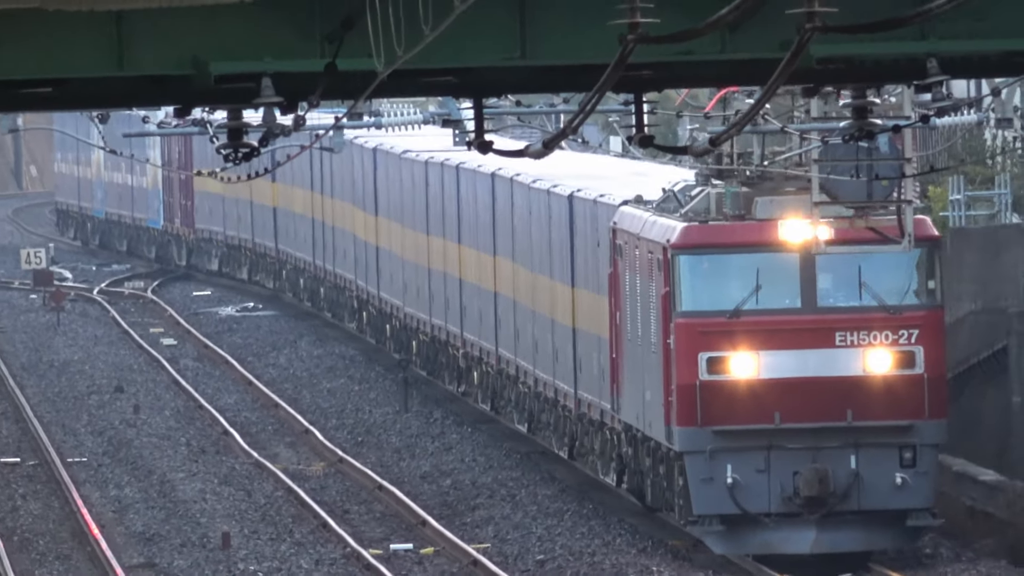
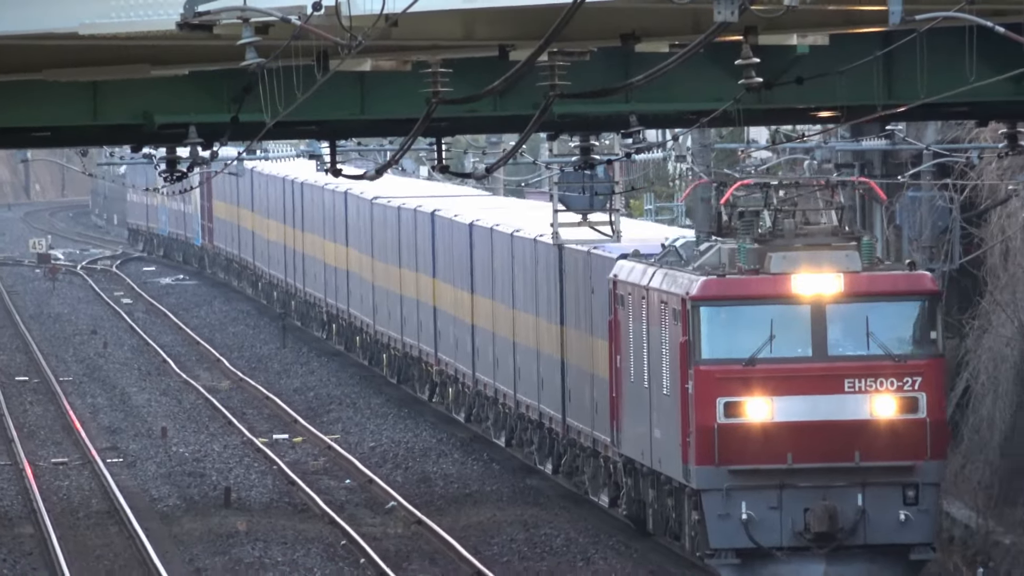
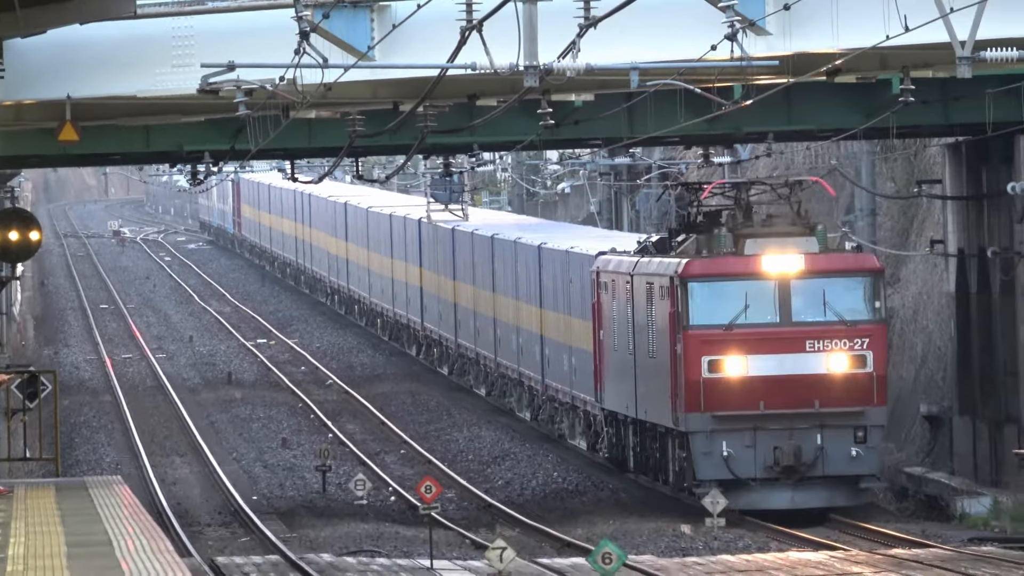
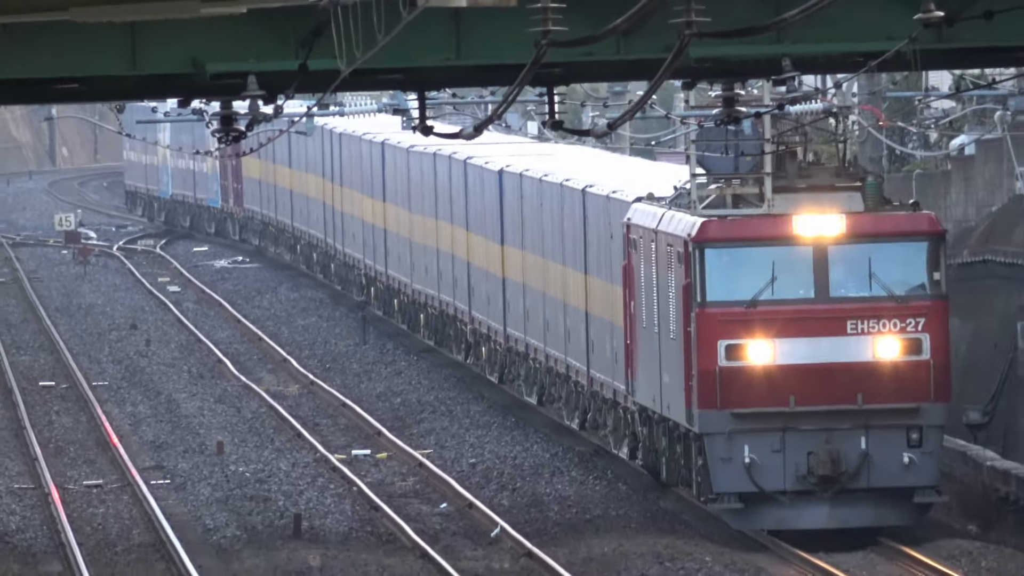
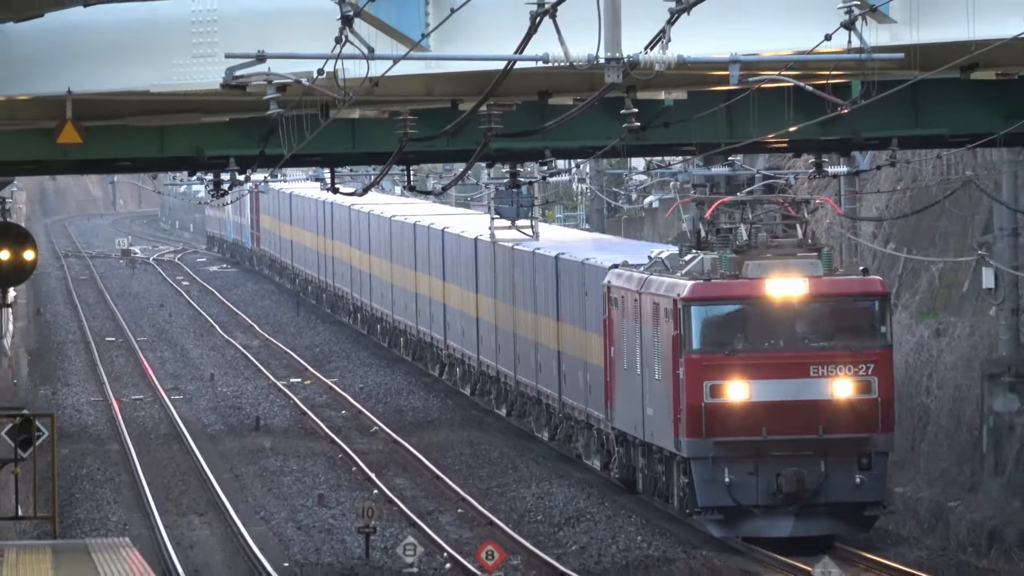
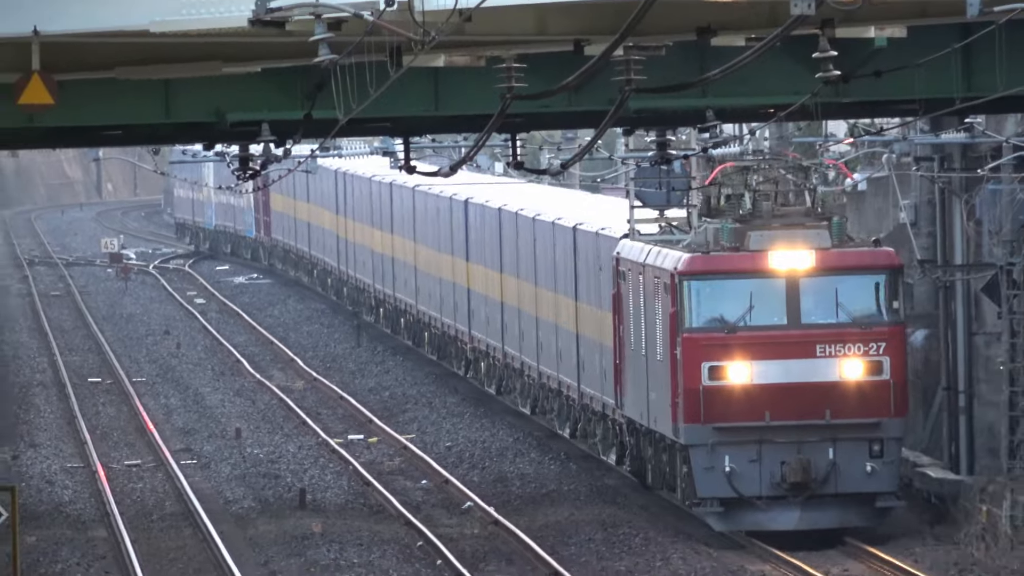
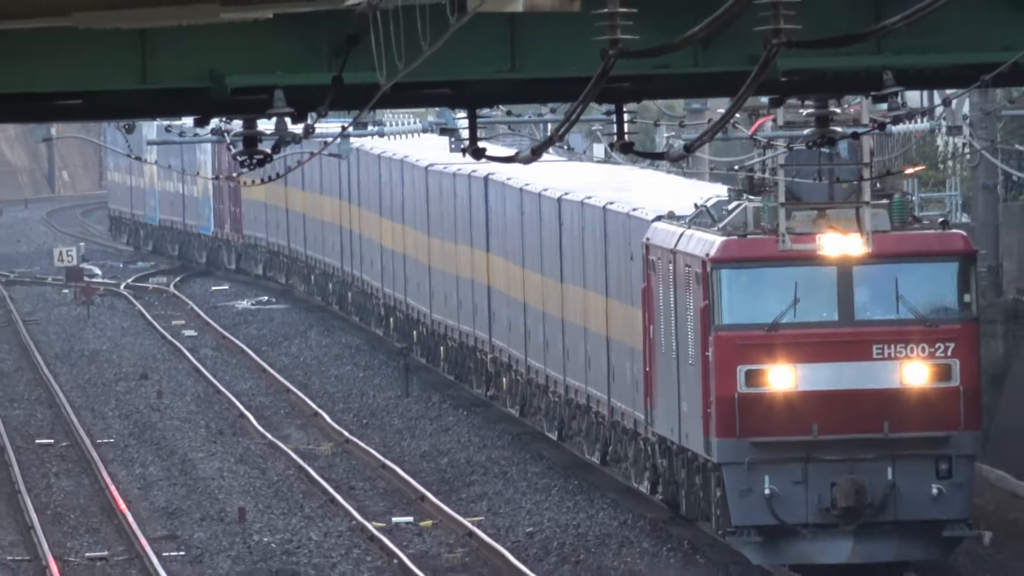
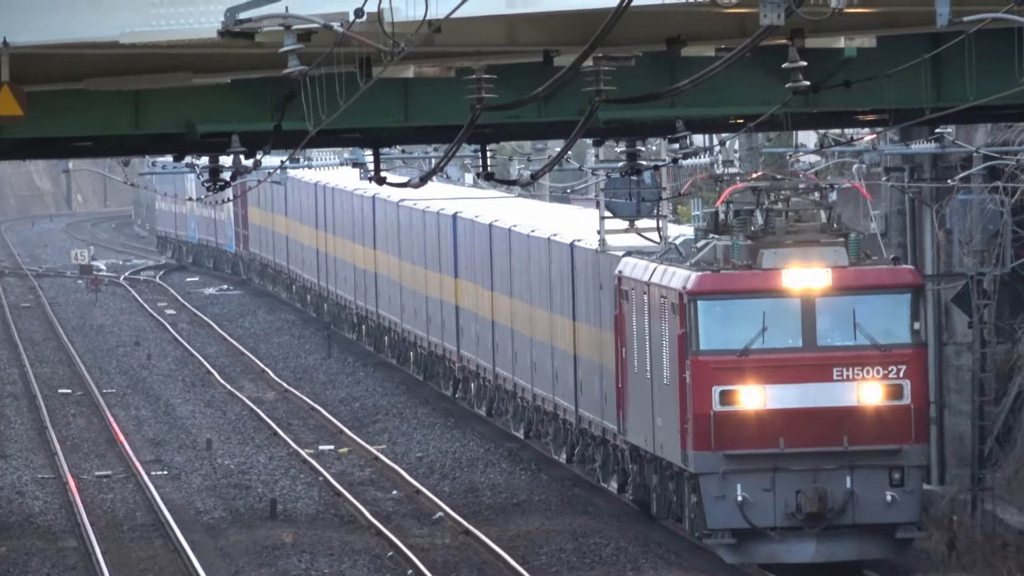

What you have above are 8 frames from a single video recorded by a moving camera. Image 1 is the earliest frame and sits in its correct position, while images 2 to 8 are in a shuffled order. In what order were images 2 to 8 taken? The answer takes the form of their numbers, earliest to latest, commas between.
7, 4, 6, 8, 2, 5, 3
